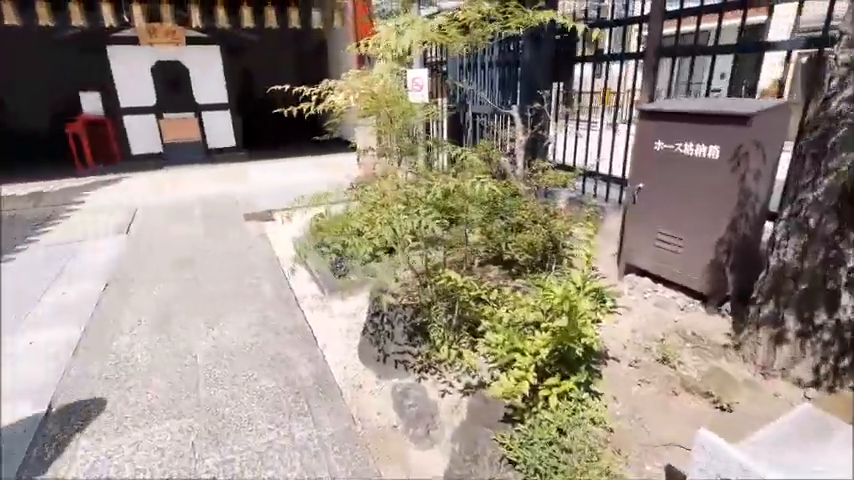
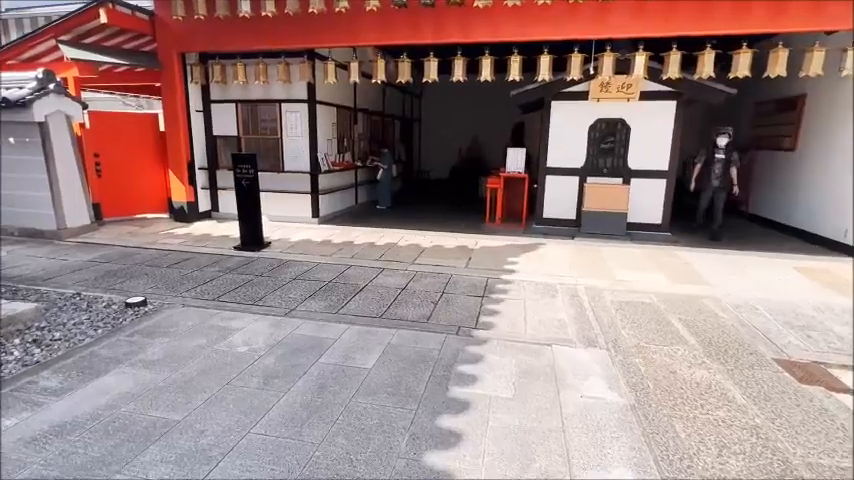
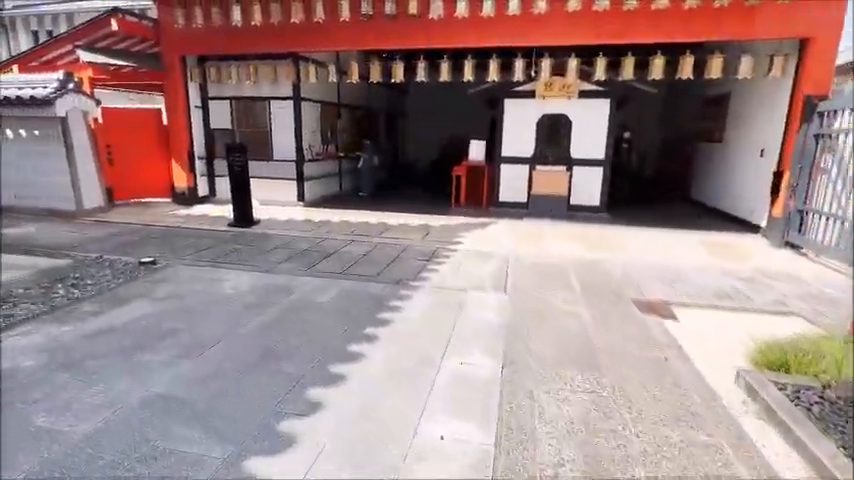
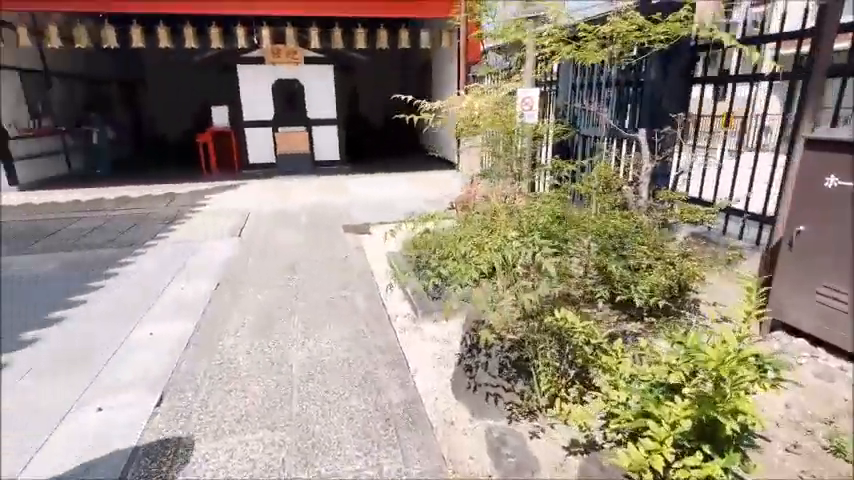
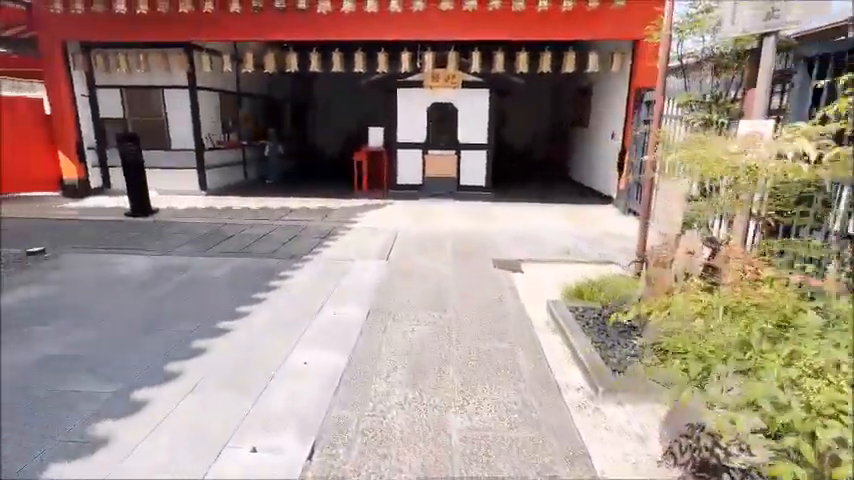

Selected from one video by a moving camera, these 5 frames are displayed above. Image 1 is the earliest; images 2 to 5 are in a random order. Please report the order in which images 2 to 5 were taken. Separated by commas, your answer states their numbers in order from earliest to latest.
4, 5, 3, 2
